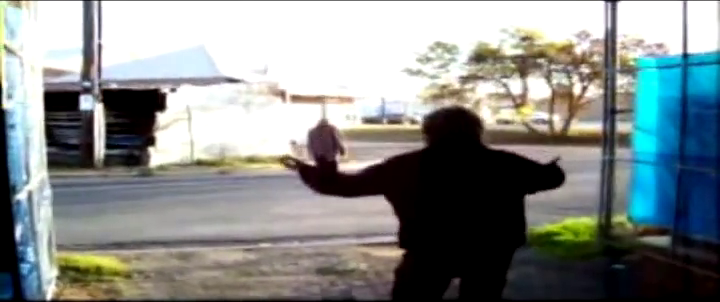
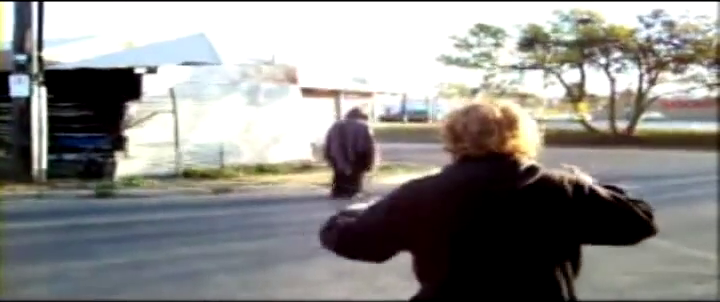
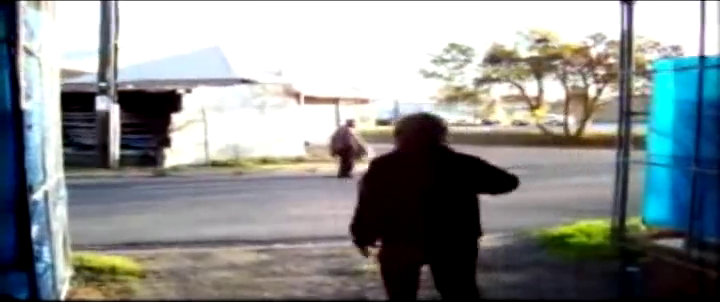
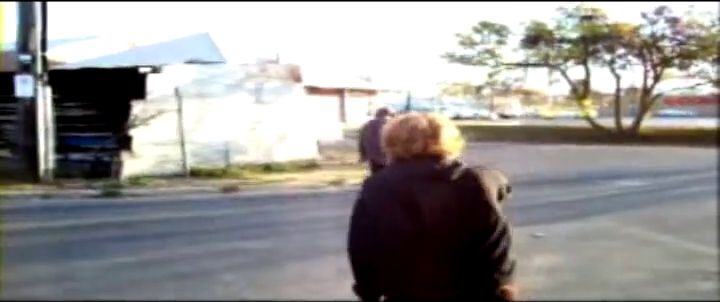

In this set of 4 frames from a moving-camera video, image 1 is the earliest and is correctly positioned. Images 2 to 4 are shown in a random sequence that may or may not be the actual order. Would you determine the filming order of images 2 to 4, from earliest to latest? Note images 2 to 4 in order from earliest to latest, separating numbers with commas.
3, 2, 4
